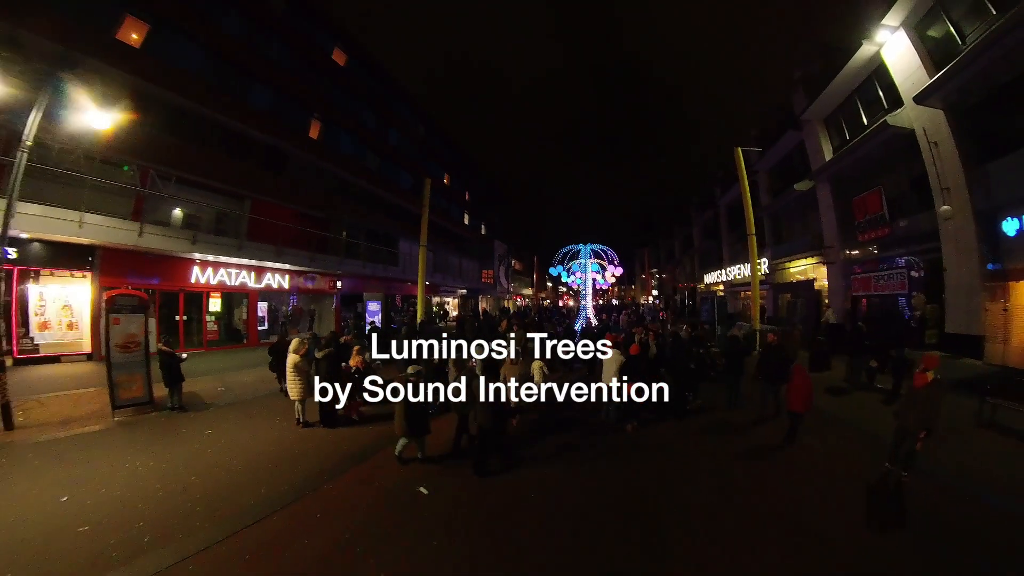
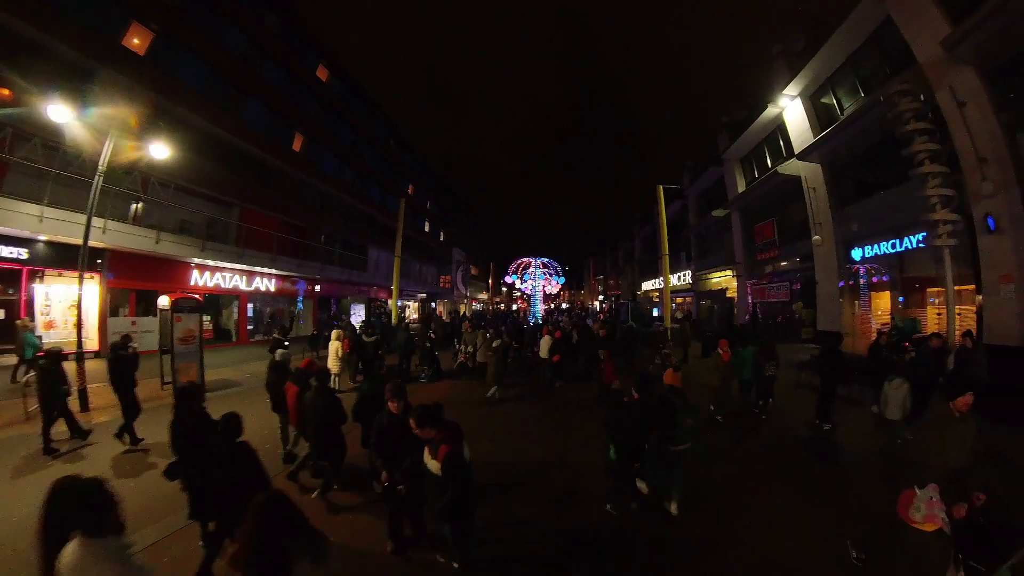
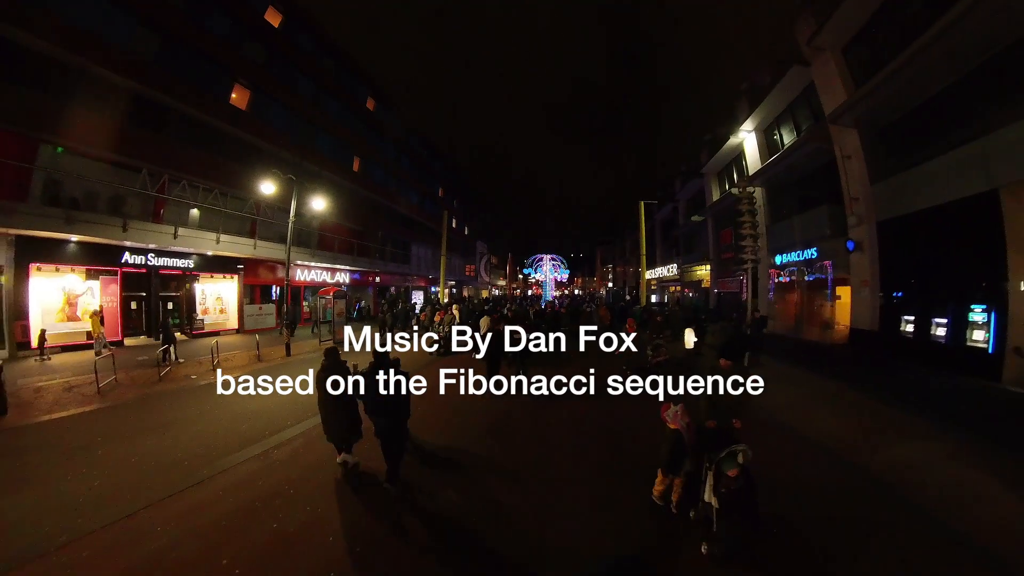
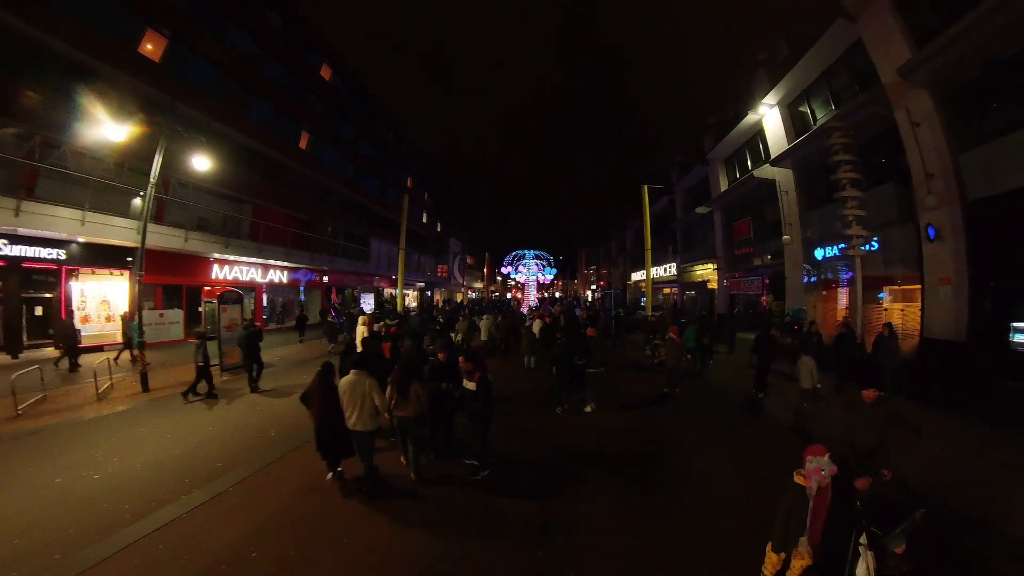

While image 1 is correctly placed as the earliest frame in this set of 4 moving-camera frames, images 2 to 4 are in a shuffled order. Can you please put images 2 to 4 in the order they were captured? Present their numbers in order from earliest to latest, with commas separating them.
2, 4, 3
